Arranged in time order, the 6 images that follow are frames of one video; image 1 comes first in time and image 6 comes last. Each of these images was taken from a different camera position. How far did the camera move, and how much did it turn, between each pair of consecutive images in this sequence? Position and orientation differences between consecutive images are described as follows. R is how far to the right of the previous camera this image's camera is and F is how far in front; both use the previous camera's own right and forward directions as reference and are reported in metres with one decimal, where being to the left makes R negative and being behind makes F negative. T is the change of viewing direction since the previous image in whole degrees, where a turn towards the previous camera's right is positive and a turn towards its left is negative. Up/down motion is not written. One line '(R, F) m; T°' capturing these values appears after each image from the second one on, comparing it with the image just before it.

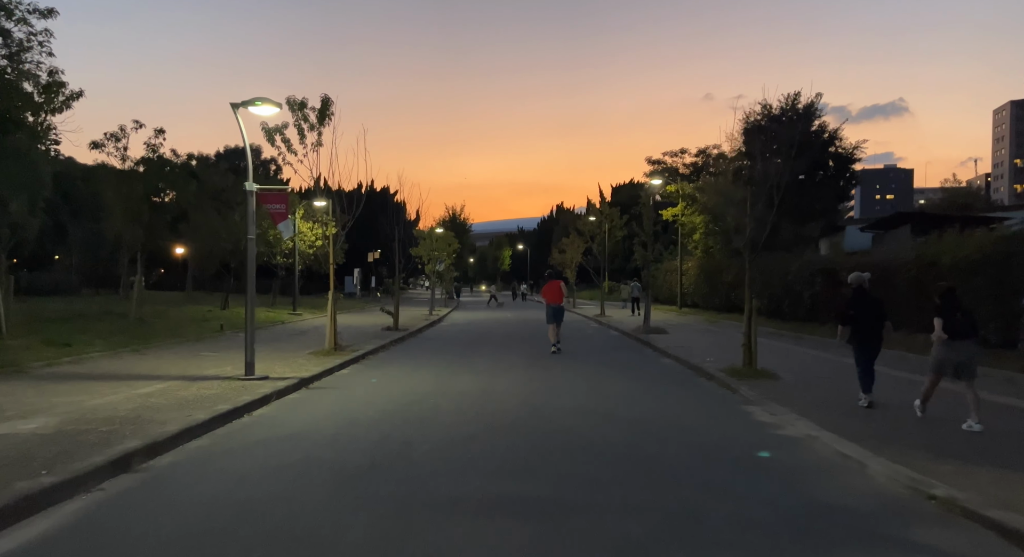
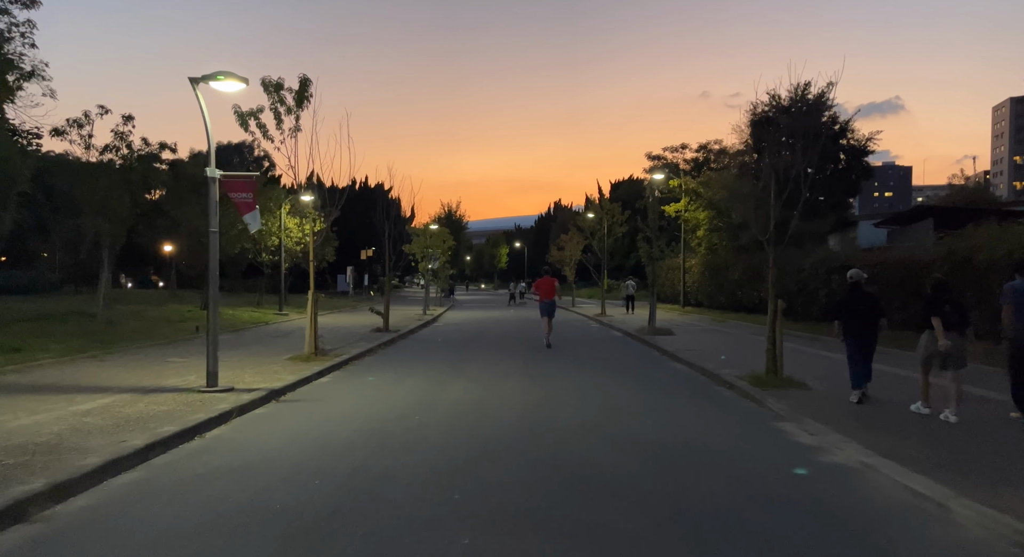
(0.0, +1.3) m; 0°
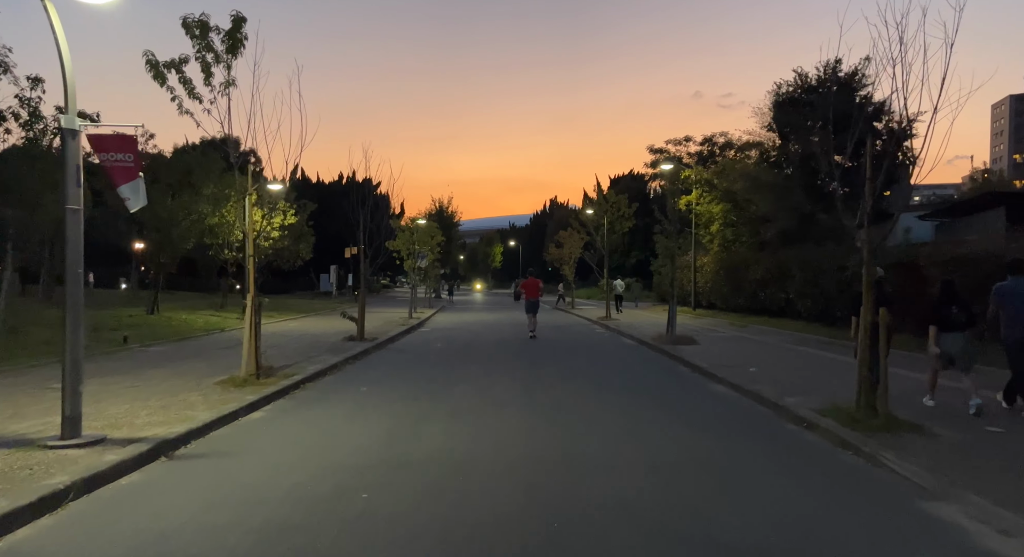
(-0.1, +3.1) m; 0°
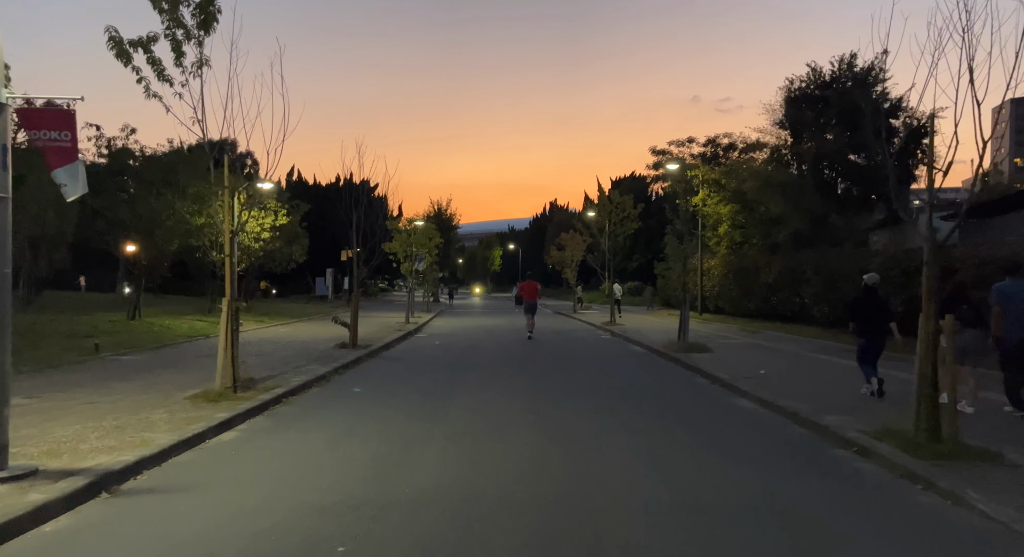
(-0.1, +1.1) m; 0°
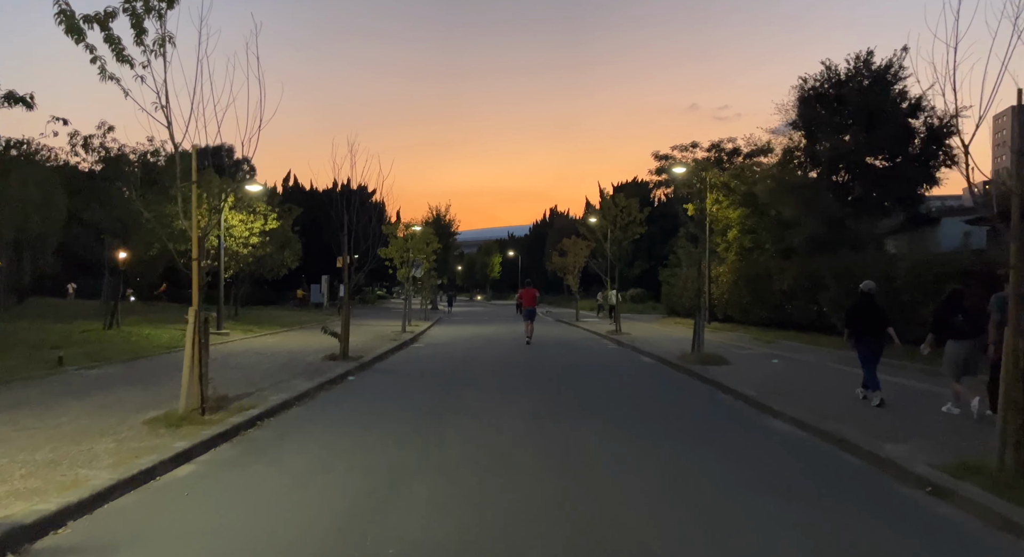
(-0.1, +1.2) m; 0°
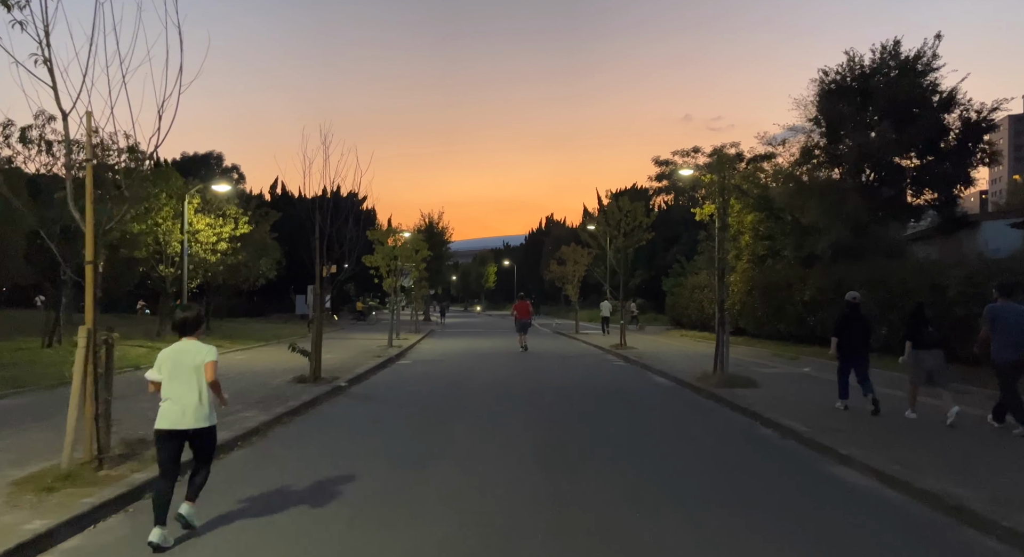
(0.0, +2.1) m; 0°
